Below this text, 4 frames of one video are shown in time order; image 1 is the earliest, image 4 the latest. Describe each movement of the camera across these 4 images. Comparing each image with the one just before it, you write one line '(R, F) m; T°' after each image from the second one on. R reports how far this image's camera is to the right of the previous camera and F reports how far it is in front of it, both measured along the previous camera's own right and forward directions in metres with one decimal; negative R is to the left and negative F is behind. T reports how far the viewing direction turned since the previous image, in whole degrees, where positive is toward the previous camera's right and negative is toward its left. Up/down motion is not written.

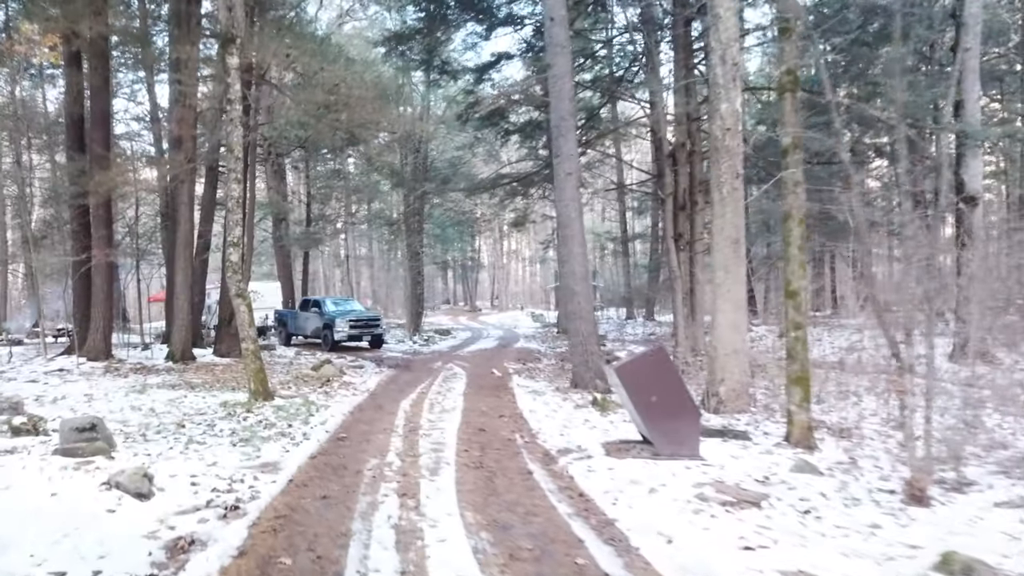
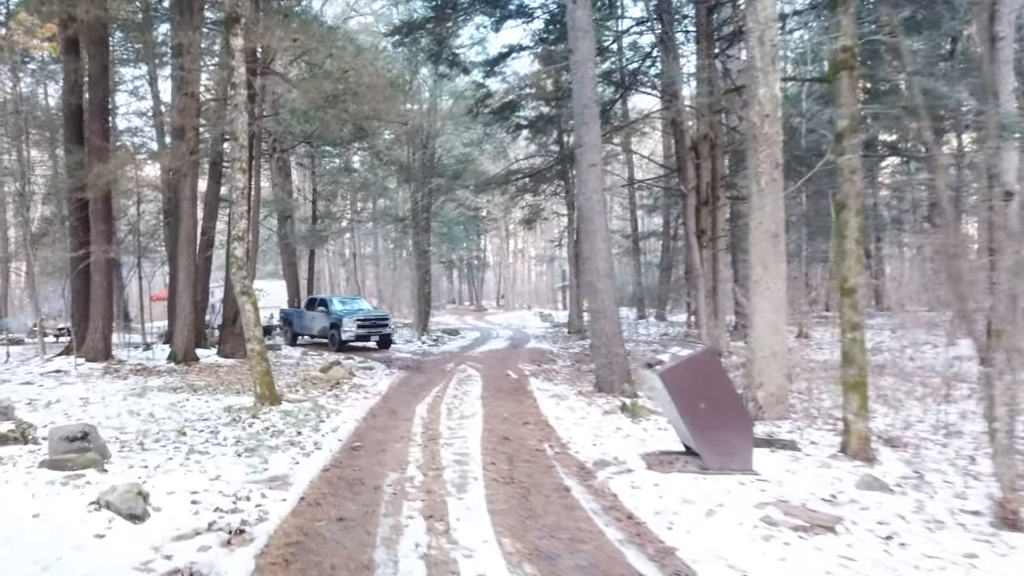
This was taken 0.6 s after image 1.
(-0.2, +0.5) m; 0°
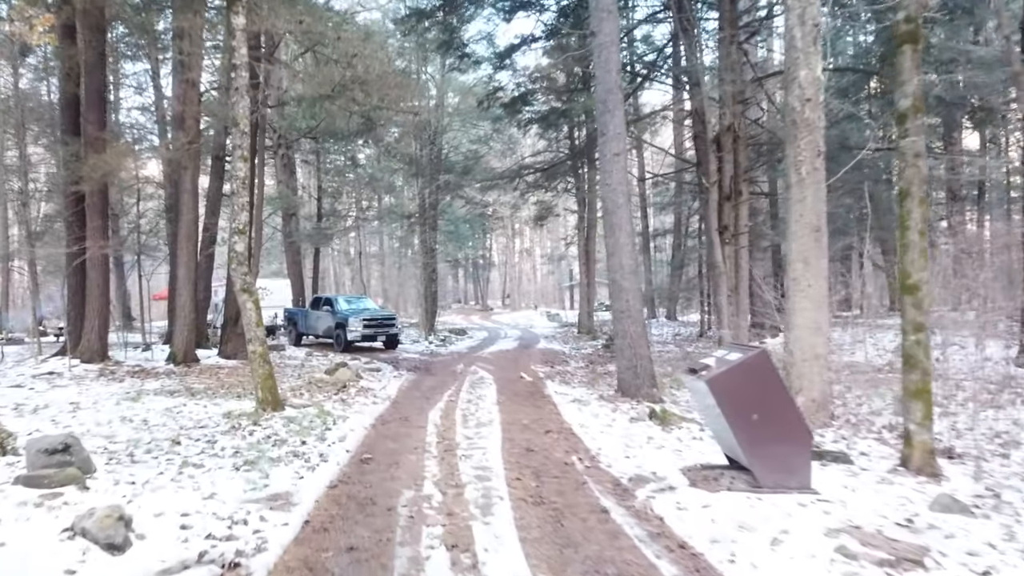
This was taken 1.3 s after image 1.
(-0.1, +0.6) m; 0°
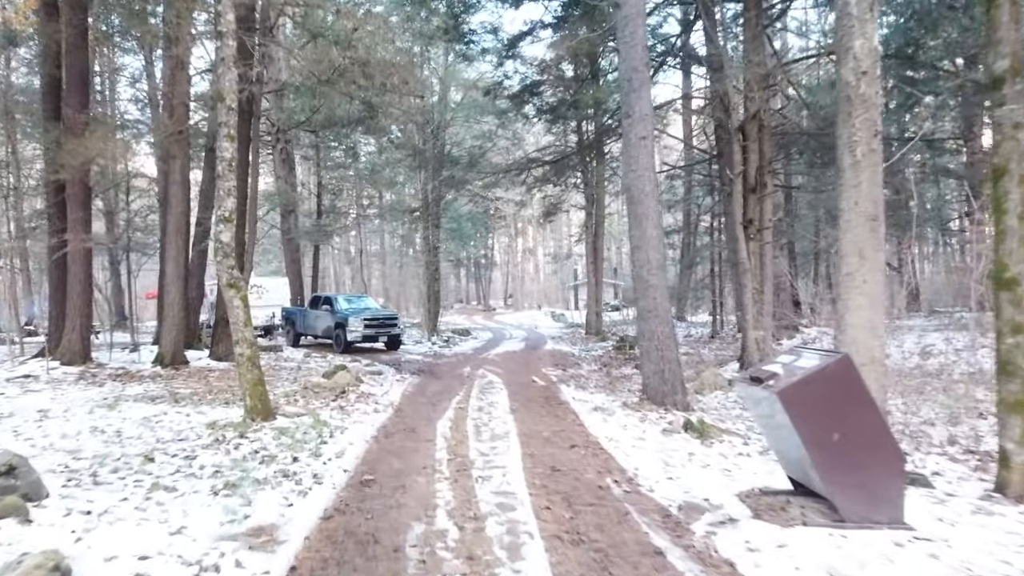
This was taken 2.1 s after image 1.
(-0.2, +0.8) m; 0°
